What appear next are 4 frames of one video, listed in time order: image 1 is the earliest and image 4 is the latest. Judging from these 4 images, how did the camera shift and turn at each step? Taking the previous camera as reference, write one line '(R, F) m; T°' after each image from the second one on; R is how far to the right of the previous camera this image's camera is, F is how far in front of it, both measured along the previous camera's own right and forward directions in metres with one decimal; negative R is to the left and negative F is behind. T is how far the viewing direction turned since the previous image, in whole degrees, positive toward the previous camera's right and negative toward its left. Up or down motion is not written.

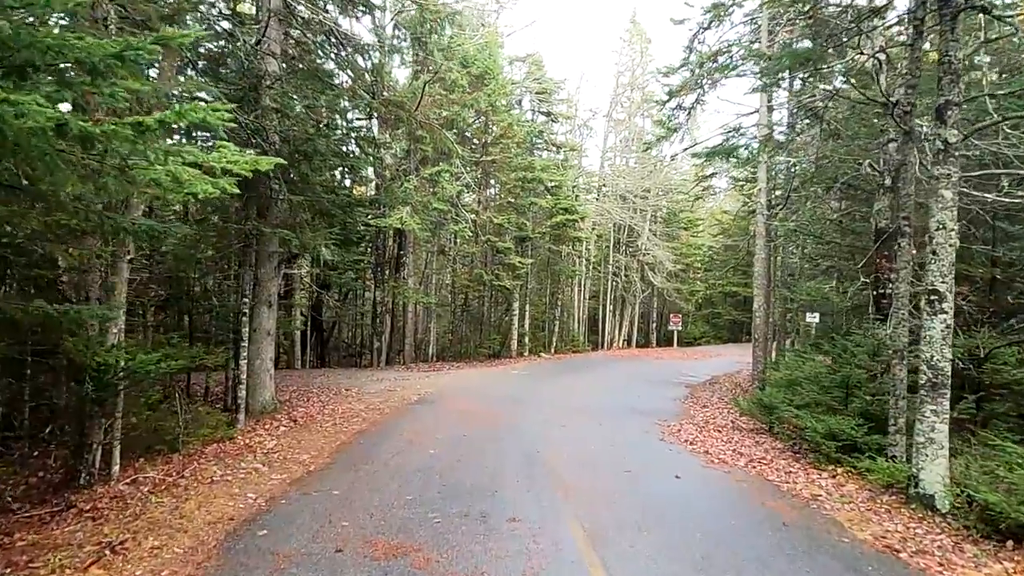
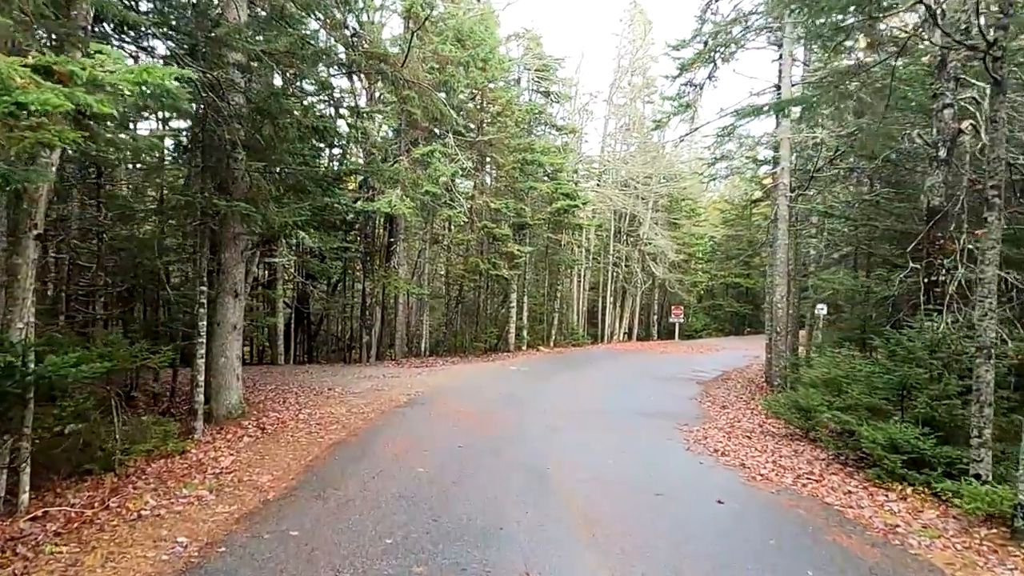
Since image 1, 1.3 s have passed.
(-0.1, +1.4) m; 0°
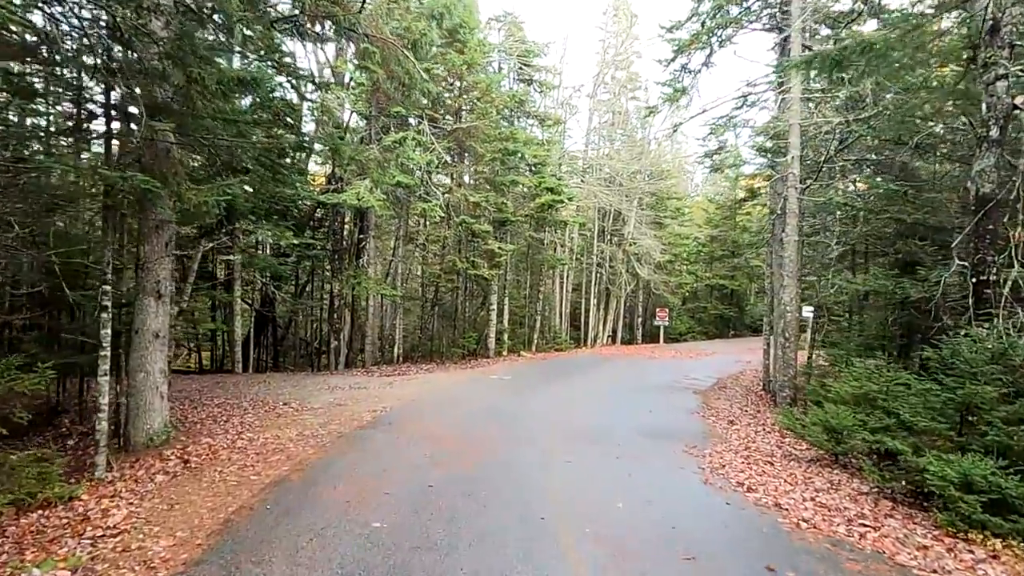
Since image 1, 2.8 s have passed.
(0.0, +1.5) m; +2°
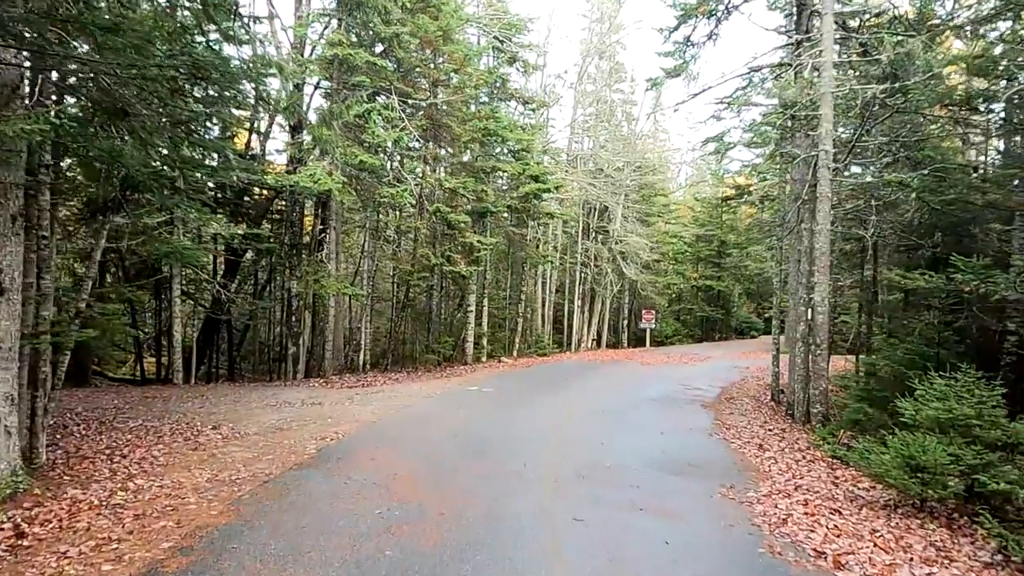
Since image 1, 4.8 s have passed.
(-0.1, +2.1) m; +2°
